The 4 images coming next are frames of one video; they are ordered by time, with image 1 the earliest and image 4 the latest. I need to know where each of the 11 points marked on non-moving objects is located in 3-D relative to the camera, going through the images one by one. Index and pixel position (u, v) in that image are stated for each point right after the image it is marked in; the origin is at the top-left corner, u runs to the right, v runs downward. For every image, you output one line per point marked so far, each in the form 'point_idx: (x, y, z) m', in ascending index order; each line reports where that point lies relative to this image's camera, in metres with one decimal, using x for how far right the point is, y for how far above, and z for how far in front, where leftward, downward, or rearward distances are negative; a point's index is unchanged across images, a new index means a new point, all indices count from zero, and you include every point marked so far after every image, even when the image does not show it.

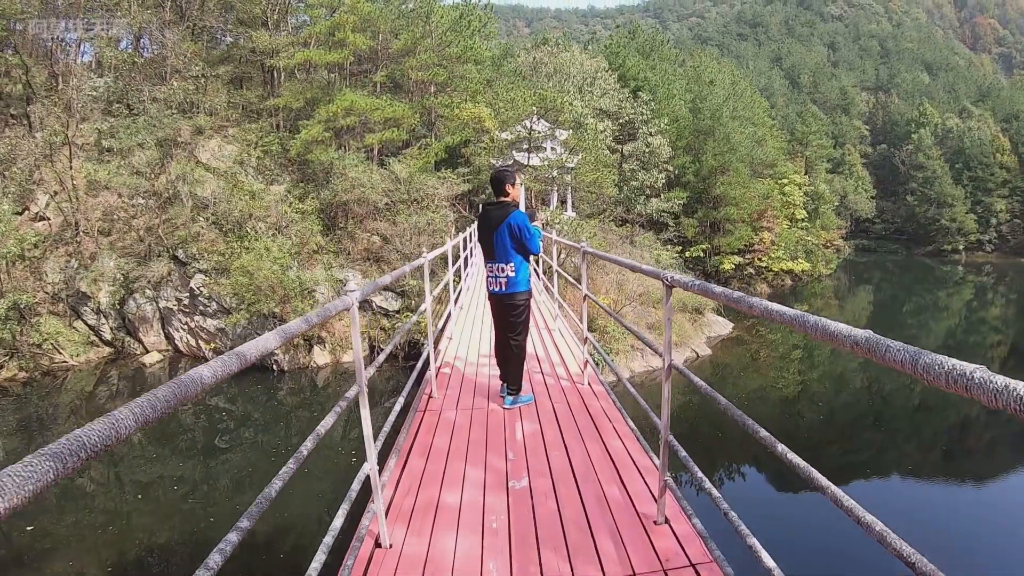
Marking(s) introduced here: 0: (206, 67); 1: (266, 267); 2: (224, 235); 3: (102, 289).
0: (-8.4, +6.0, +16.0) m
1: (-4.9, +0.4, +11.5) m
2: (-6.2, +1.2, +12.7) m
3: (-9.6, 0.0, +13.9) m
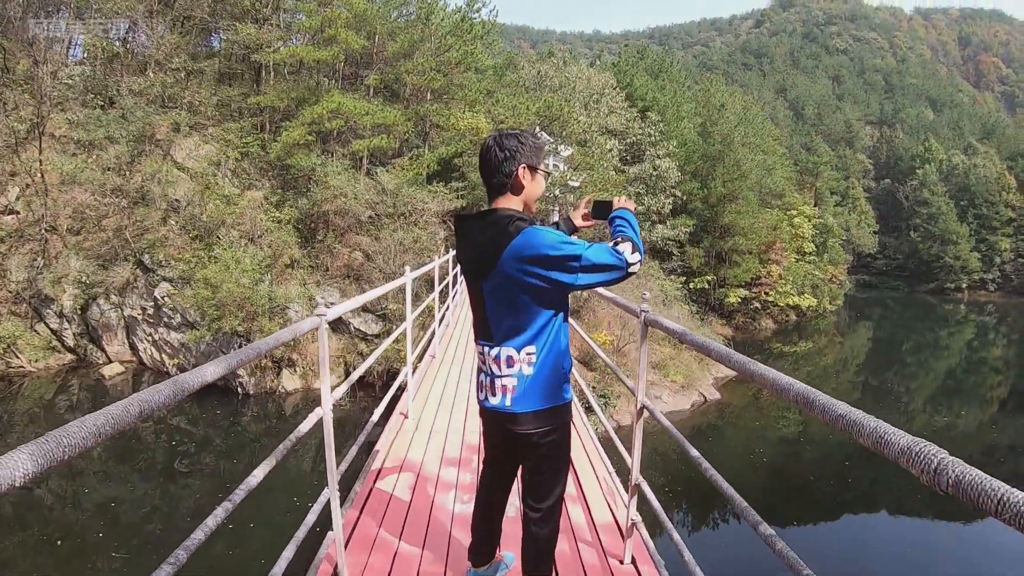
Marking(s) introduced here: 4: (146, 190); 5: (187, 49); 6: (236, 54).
0: (-8.3, +5.8, +15.2) m
1: (-5.0, +0.2, +10.6) m
2: (-6.3, +1.0, +11.8) m
3: (-9.7, -0.1, +12.9) m
4: (-7.3, +2.0, +11.8) m
5: (-8.5, +6.2, +15.4) m
6: (-7.4, +6.3, +15.9) m
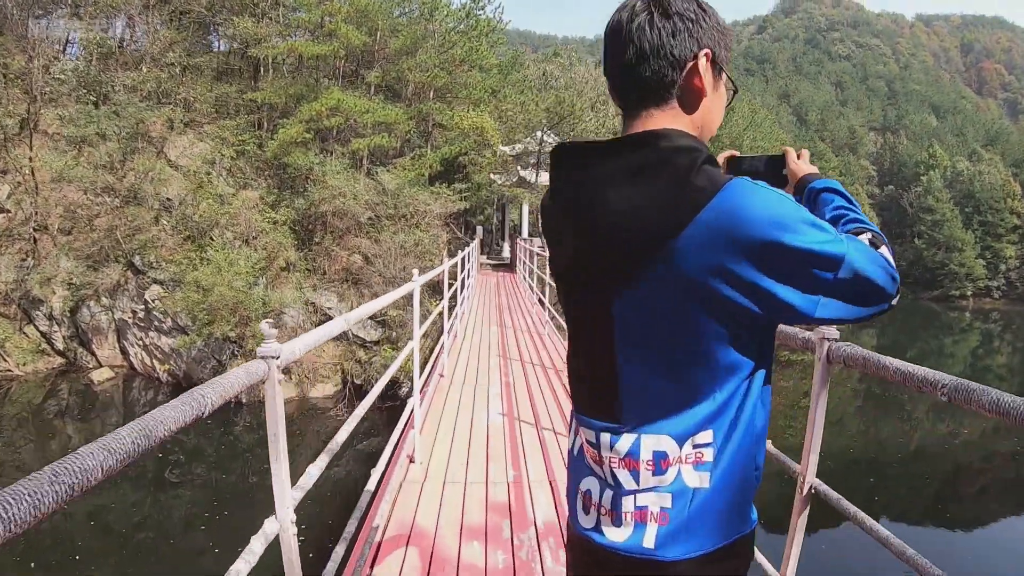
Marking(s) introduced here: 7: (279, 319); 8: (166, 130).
0: (-8.2, +5.8, +14.8) m
1: (-4.9, +0.1, +10.2) m
2: (-6.2, +0.9, +11.4) m
3: (-9.7, -0.1, +12.5) m
4: (-7.3, +1.9, +11.5) m
5: (-8.4, +6.2, +15.0) m
6: (-7.3, +6.3, +15.5) m
7: (-4.3, -0.6, +11.0) m
8: (-7.4, +3.4, +12.8) m
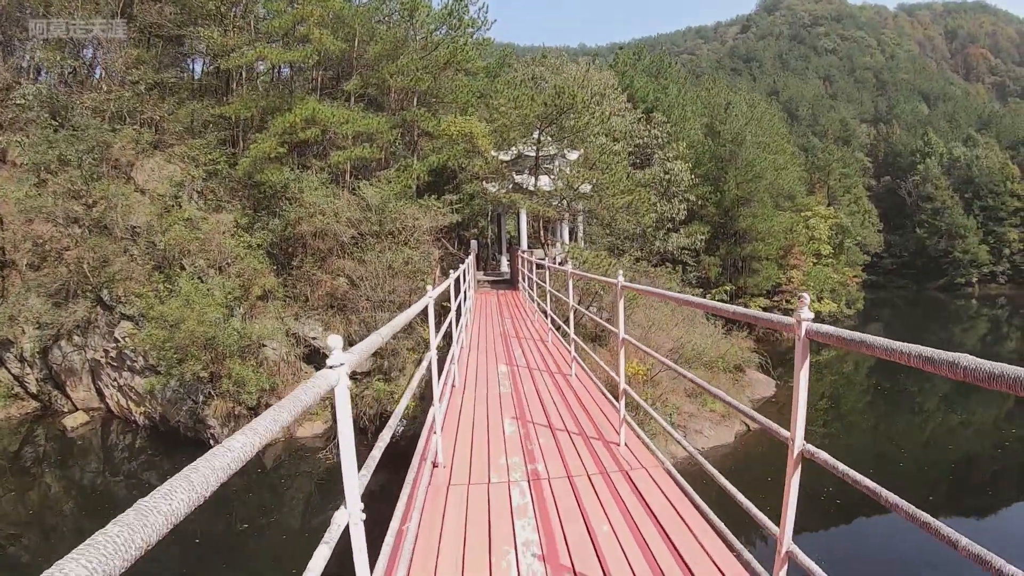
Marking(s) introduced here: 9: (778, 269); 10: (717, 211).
0: (-8.4, +5.0, +14.1) m
1: (-4.9, -0.4, +9.4) m
2: (-6.2, +0.3, +10.5) m
3: (-9.6, -0.9, +11.7) m
4: (-7.3, +1.3, +10.7) m
5: (-8.7, +5.4, +14.3) m
6: (-7.6, +5.5, +14.8) m
7: (-4.3, -1.1, +10.2) m
8: (-7.6, +2.7, +12.0) m
9: (+8.5, +0.7, +19.2) m
10: (+6.2, +2.4, +18.4) m
